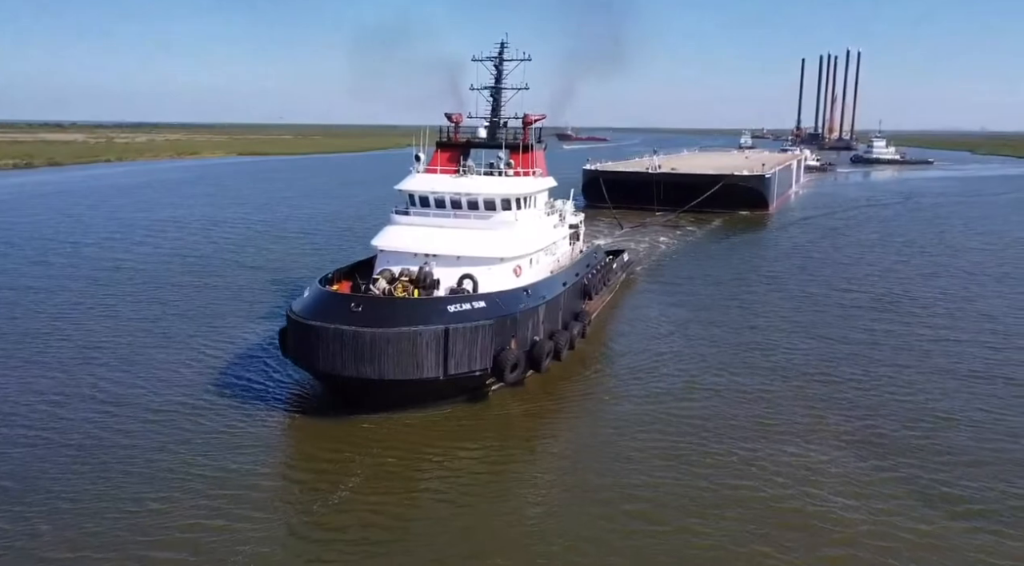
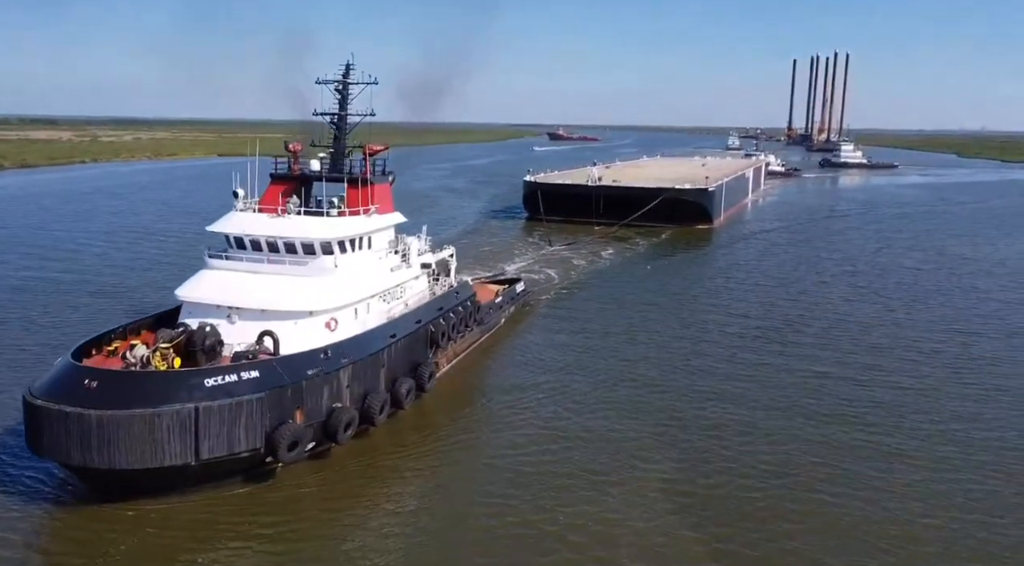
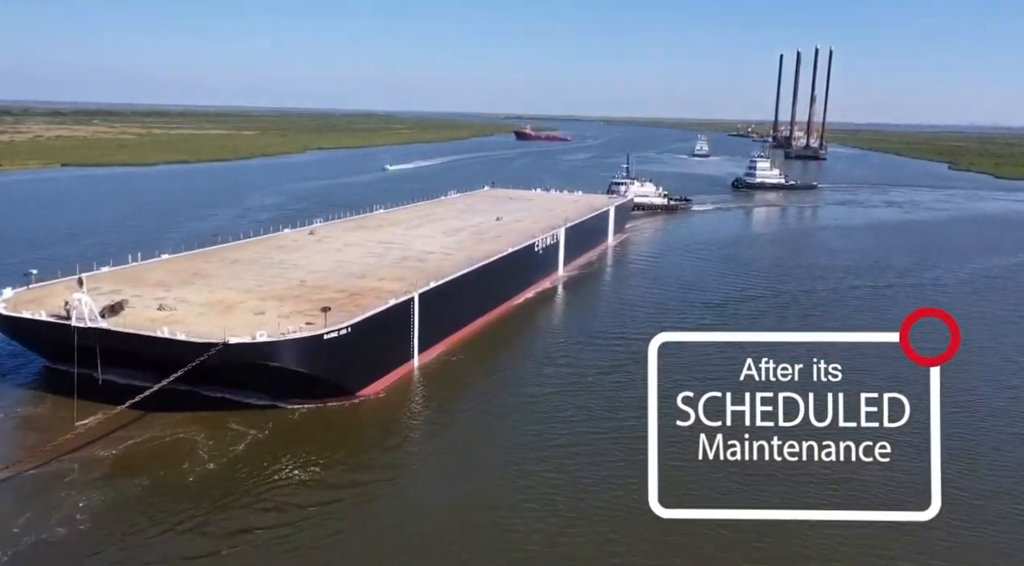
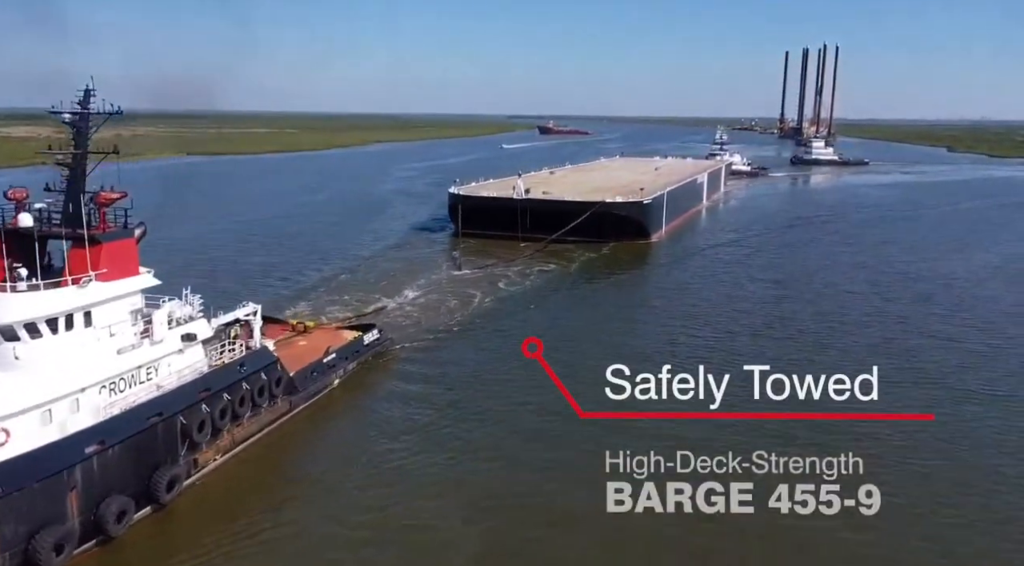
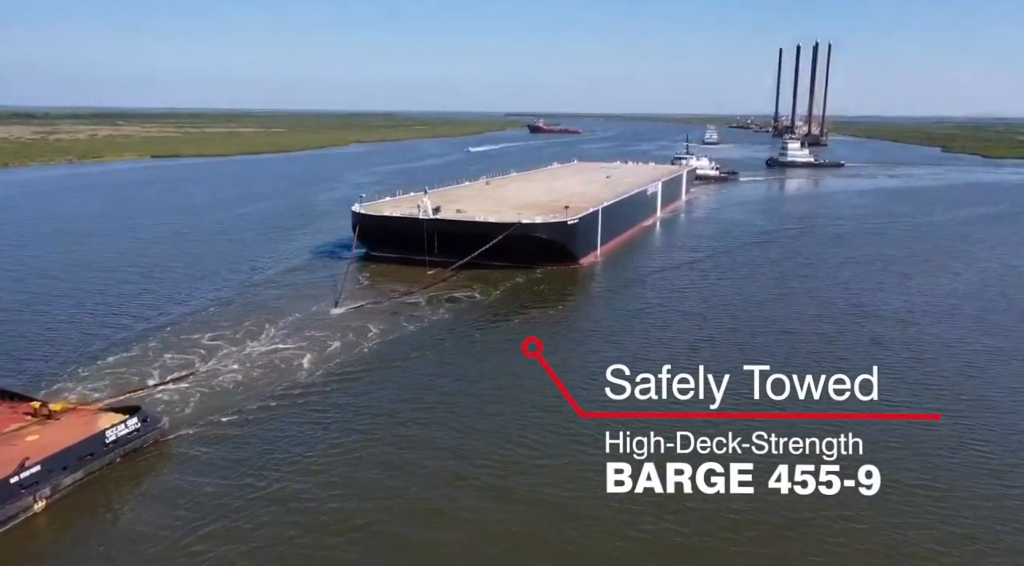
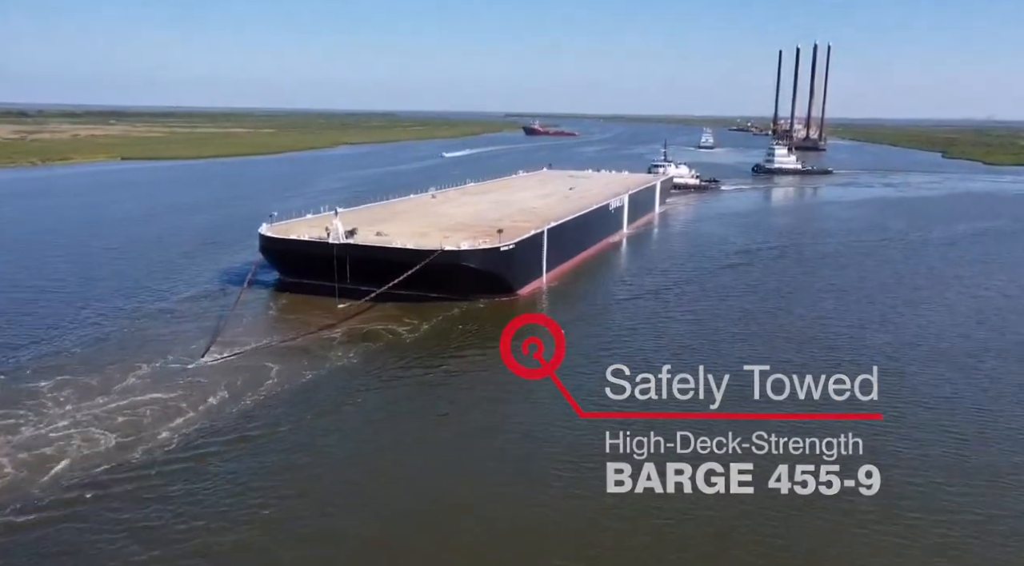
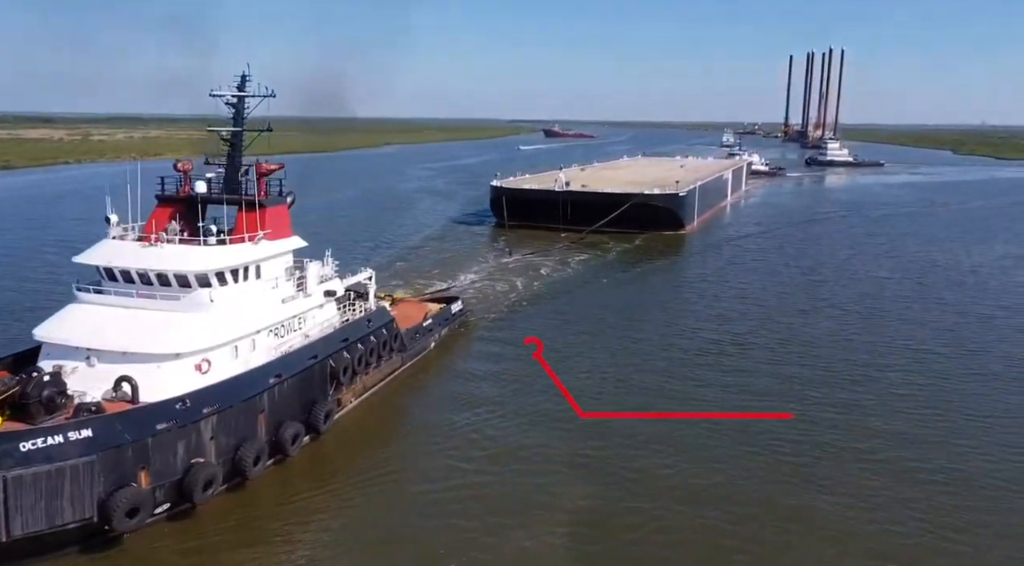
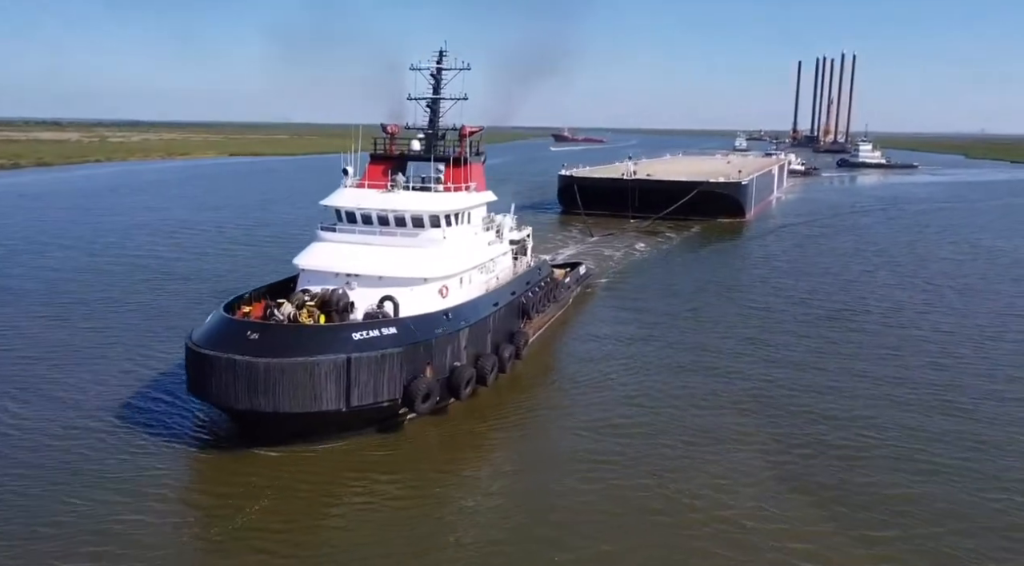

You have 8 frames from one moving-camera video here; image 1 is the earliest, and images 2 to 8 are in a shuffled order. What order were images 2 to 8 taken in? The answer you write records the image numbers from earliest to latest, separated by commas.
8, 2, 7, 4, 5, 6, 3
